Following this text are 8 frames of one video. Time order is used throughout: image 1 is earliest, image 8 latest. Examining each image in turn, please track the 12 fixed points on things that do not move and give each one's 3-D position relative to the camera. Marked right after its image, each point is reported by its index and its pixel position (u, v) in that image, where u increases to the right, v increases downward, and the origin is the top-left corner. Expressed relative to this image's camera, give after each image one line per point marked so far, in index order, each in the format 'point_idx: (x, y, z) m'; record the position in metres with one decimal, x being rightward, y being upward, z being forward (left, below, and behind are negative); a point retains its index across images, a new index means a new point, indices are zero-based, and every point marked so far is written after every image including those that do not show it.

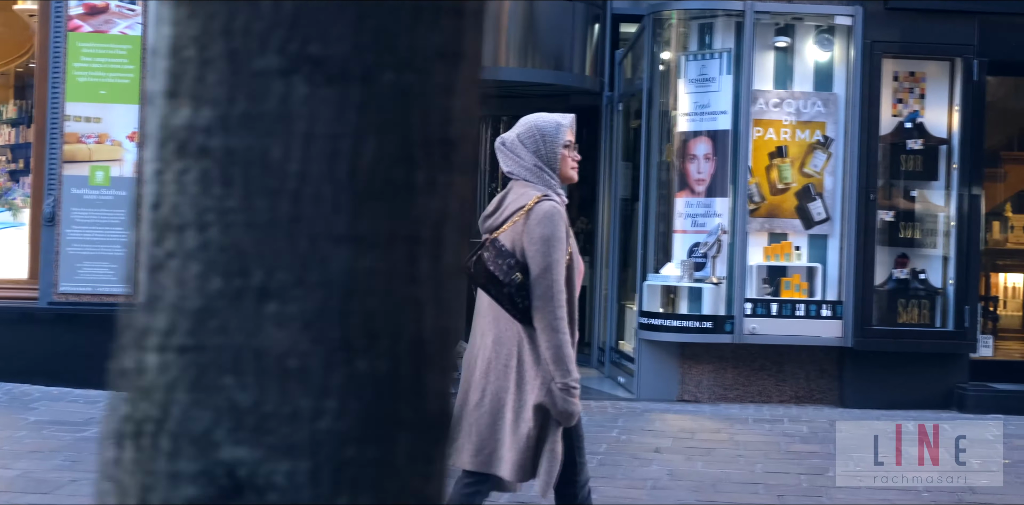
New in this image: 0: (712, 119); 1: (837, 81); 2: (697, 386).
0: (+0.9, +0.6, +7.6) m
1: (+1.4, +0.7, +7.6) m
2: (+0.8, -0.6, +7.7) m
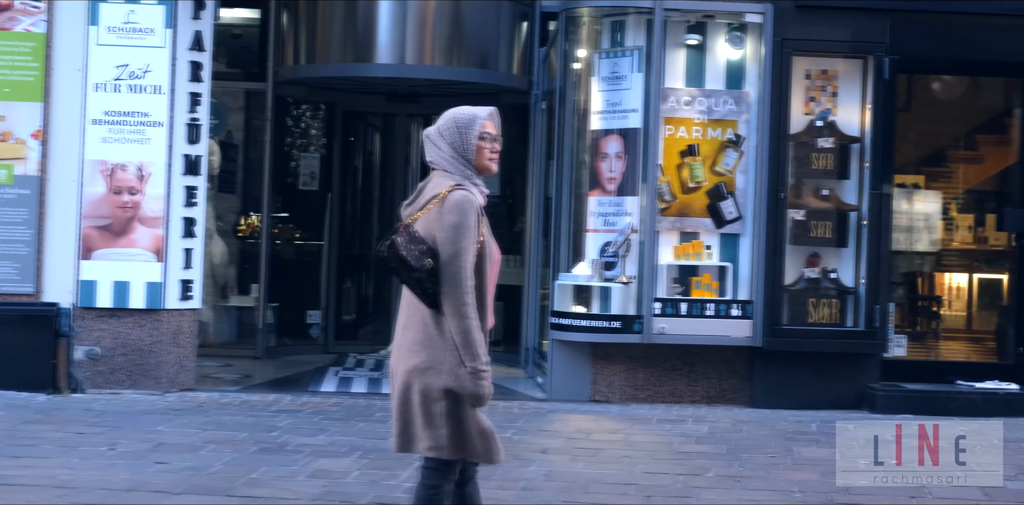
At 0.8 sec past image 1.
0: (+0.5, +0.6, +7.6) m
1: (+1.0, +0.7, +7.6) m
2: (+0.4, -0.6, +7.6) m
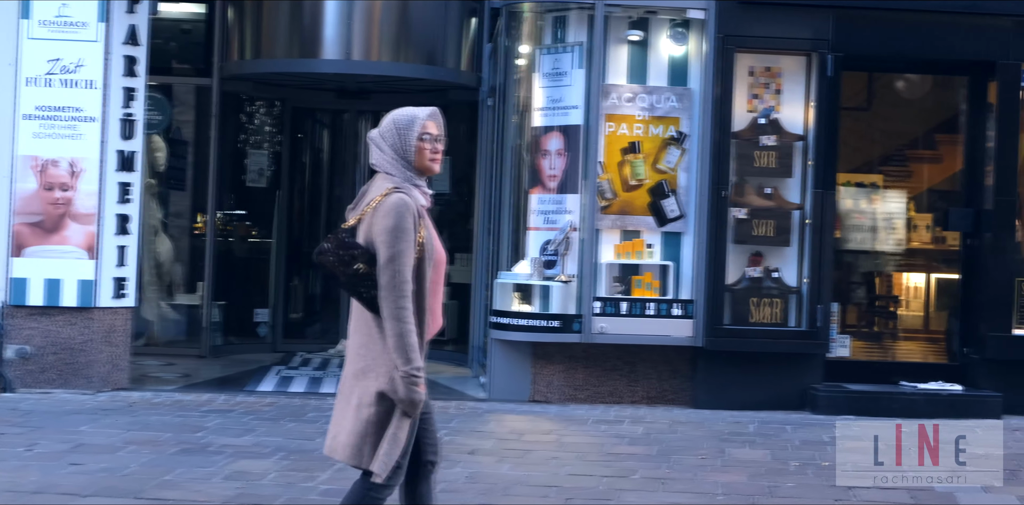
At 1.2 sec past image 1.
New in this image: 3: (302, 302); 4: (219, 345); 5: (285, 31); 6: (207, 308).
0: (+0.2, +0.6, +7.5) m
1: (+0.8, +0.7, +7.5) m
2: (+0.2, -0.6, +7.5) m
3: (-1.2, -0.3, +10.0) m
4: (-1.6, -0.5, +9.6) m
5: (-1.1, +1.1, +8.9) m
6: (-1.6, -0.3, +9.4) m
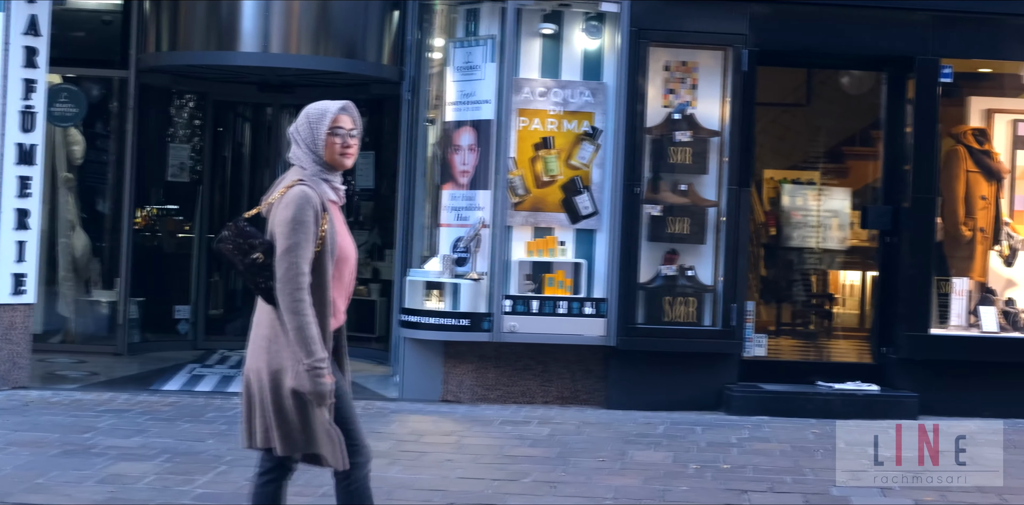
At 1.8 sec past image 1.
0: (-0.2, +0.6, +7.3) m
1: (+0.4, +0.8, +7.3) m
2: (-0.2, -0.6, +7.4) m
3: (-1.6, -0.3, +9.9) m
4: (-2.0, -0.5, +9.4) m
5: (-1.5, +1.1, +8.7) m
6: (-2.0, -0.3, +9.3) m
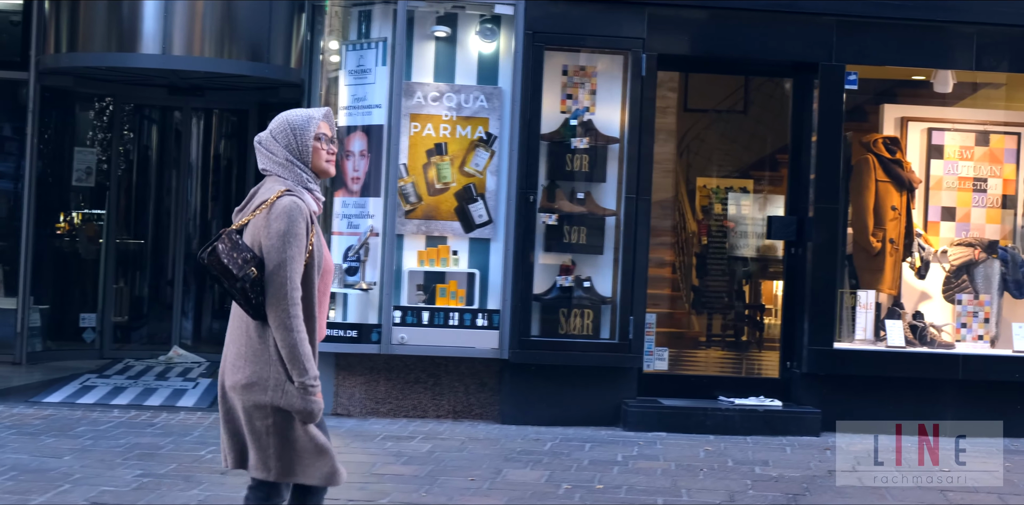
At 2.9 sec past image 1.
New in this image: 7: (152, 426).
0: (-0.6, +0.6, +7.1) m
1: (0.0, +0.7, +7.1) m
2: (-0.7, -0.6, +7.1) m
3: (-2.1, -0.3, +9.6) m
4: (-2.4, -0.5, +9.1) m
5: (-2.0, +1.1, +8.5) m
6: (-2.5, -0.3, +9.0) m
7: (-1.3, -0.6, +6.5) m
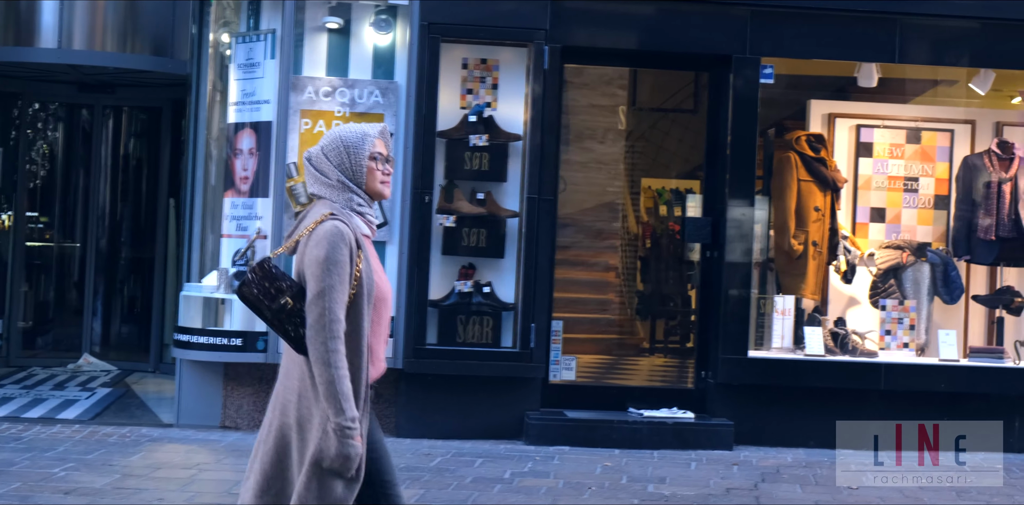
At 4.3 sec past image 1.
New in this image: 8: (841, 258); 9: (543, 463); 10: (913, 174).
0: (-1.0, +0.5, +6.7) m
1: (-0.4, +0.7, +6.8) m
2: (-1.1, -0.6, +6.8) m
3: (-2.5, -0.3, +9.2) m
4: (-2.8, -0.5, +8.8) m
5: (-2.4, +1.1, +8.1) m
6: (-2.9, -0.3, +8.7) m
7: (-1.7, -0.7, +6.2) m
8: (+1.3, 0.0, +7.2) m
9: (+0.1, -0.7, +6.1) m
10: (+1.7, +0.3, +7.3) m
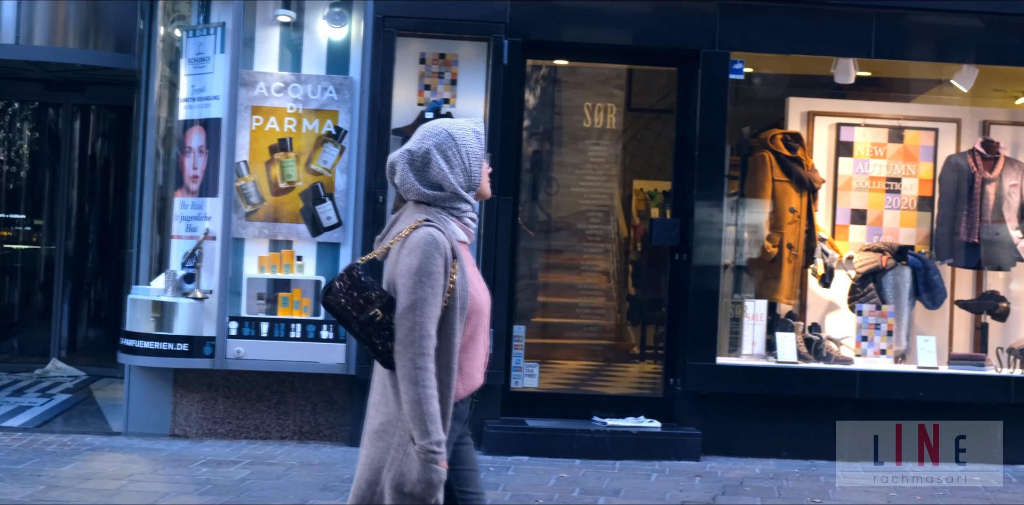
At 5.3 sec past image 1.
0: (-1.1, +0.5, +6.5) m
1: (-0.6, +0.7, +6.5) m
2: (-1.2, -0.6, +6.5) m
3: (-2.6, -0.3, +9.0) m
4: (-3.0, -0.5, +8.6) m
5: (-2.5, +1.1, +7.9) m
6: (-3.0, -0.3, +8.5) m
7: (-1.9, -0.7, +5.9) m
8: (+1.2, 0.0, +6.9) m
9: (-0.1, -0.7, +5.9) m
10: (+1.5, +0.3, +7.0) m
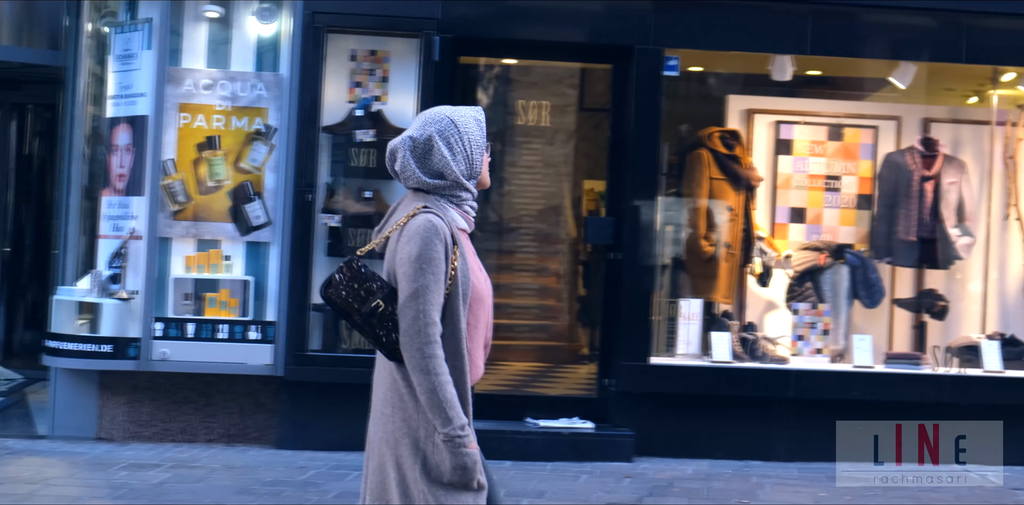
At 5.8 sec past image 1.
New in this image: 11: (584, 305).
0: (-1.4, +0.5, +6.4) m
1: (-0.8, +0.7, +6.4) m
2: (-1.5, -0.6, +6.4) m
3: (-2.8, -0.3, +8.9) m
4: (-3.2, -0.5, +8.4) m
5: (-2.8, +1.1, +7.8) m
6: (-3.3, -0.3, +8.3) m
7: (-2.1, -0.7, +5.8) m
8: (+0.9, 0.0, +6.9) m
9: (-0.3, -0.7, +5.8) m
10: (+1.3, +0.3, +6.9) m
11: (+0.3, -0.2, +6.8) m
